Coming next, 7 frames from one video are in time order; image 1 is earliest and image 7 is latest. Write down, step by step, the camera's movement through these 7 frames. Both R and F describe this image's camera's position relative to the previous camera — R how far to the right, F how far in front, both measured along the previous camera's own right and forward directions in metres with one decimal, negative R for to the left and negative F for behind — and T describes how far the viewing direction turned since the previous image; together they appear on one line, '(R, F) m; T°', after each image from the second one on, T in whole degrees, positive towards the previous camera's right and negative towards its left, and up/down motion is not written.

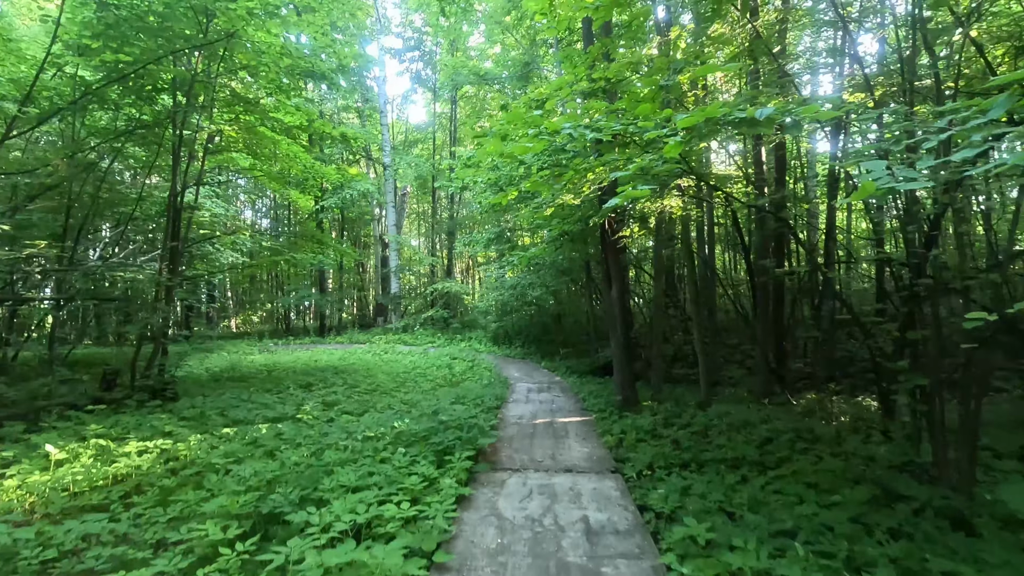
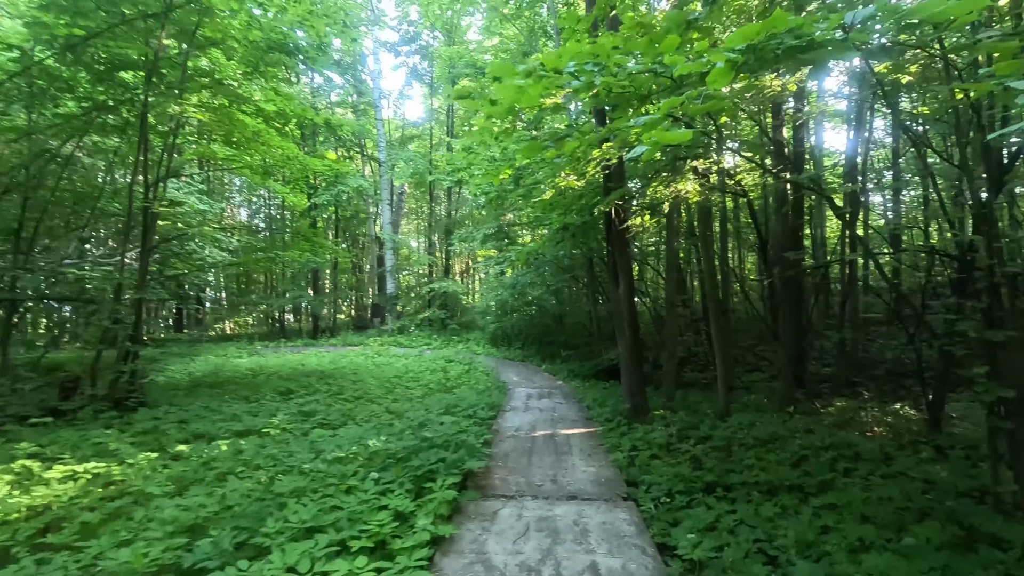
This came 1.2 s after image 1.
(+0.1, +0.8) m; 0°
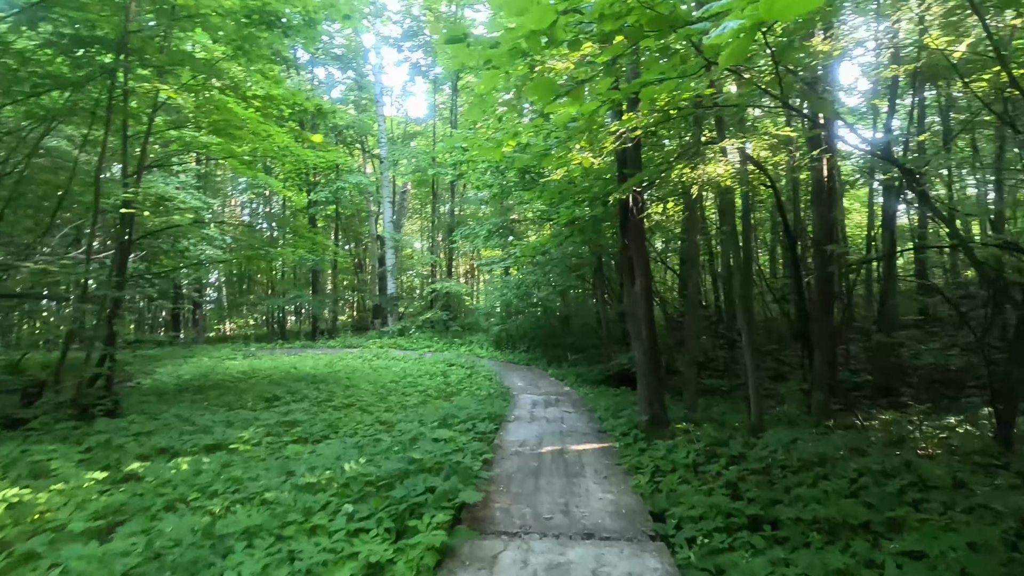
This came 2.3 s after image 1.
(0.0, +0.7) m; 0°
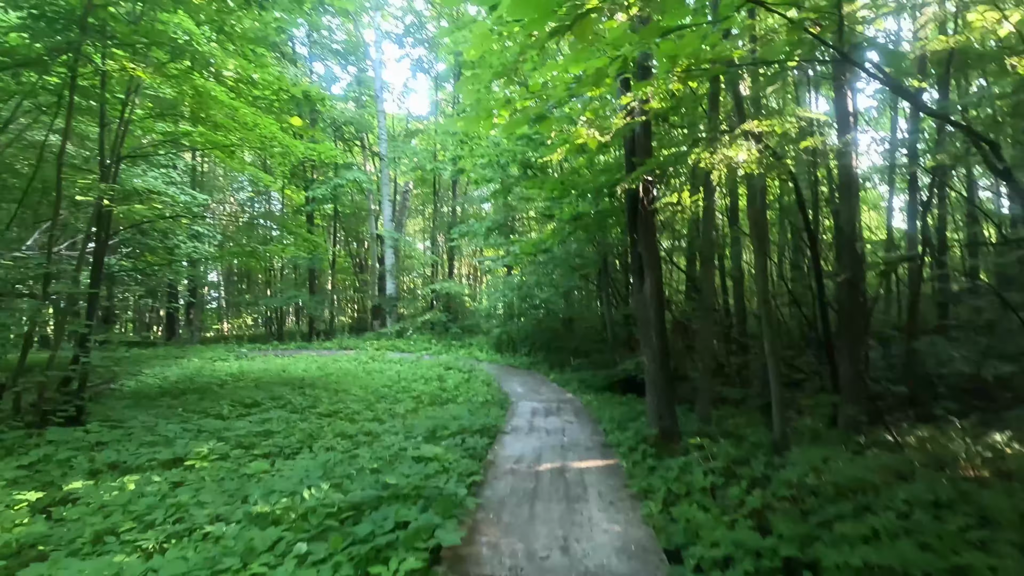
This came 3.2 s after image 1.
(+0.1, +0.6) m; 0°
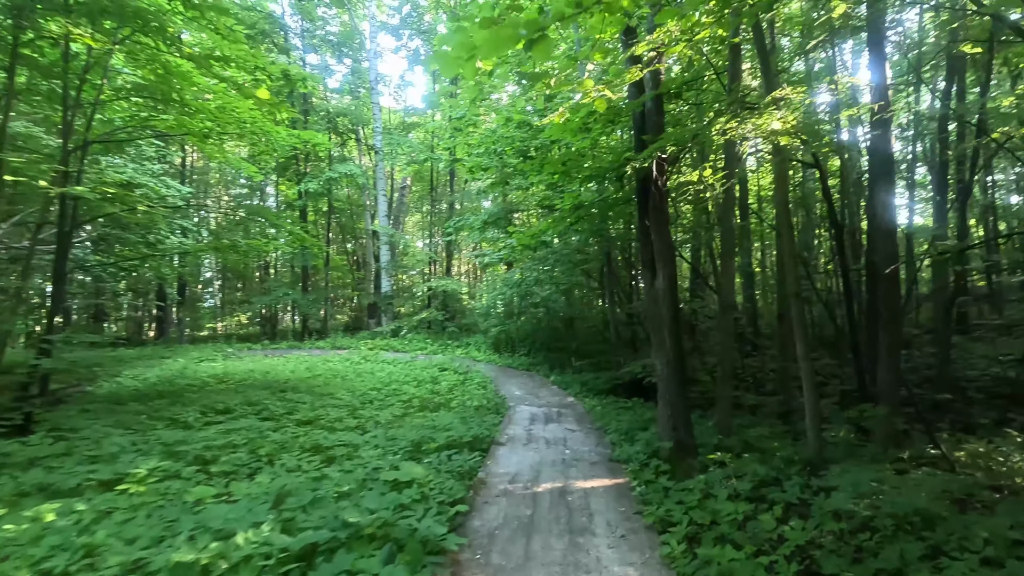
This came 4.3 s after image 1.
(0.0, +0.7) m; 0°
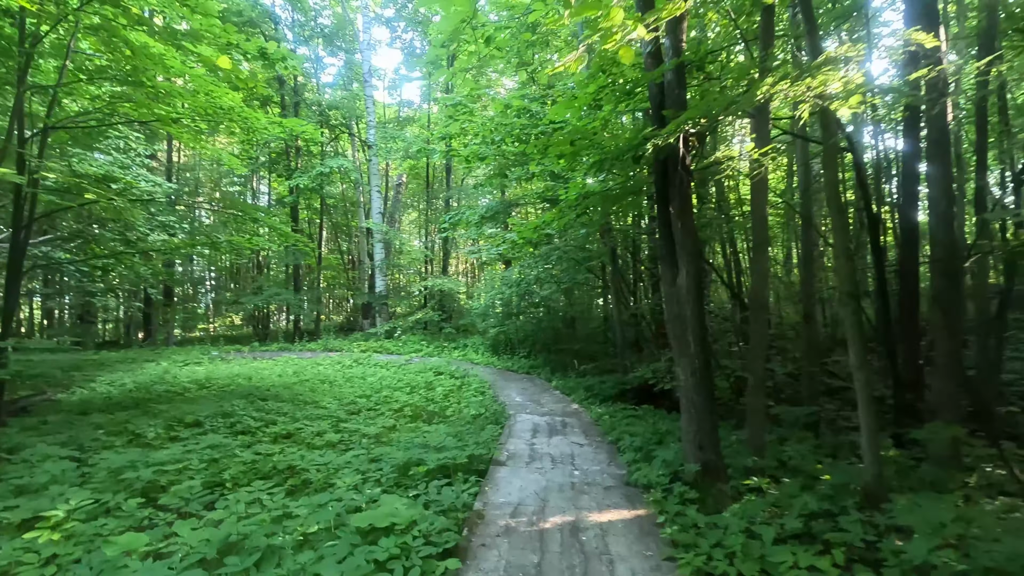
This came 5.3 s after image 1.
(0.0, +0.7) m; 0°
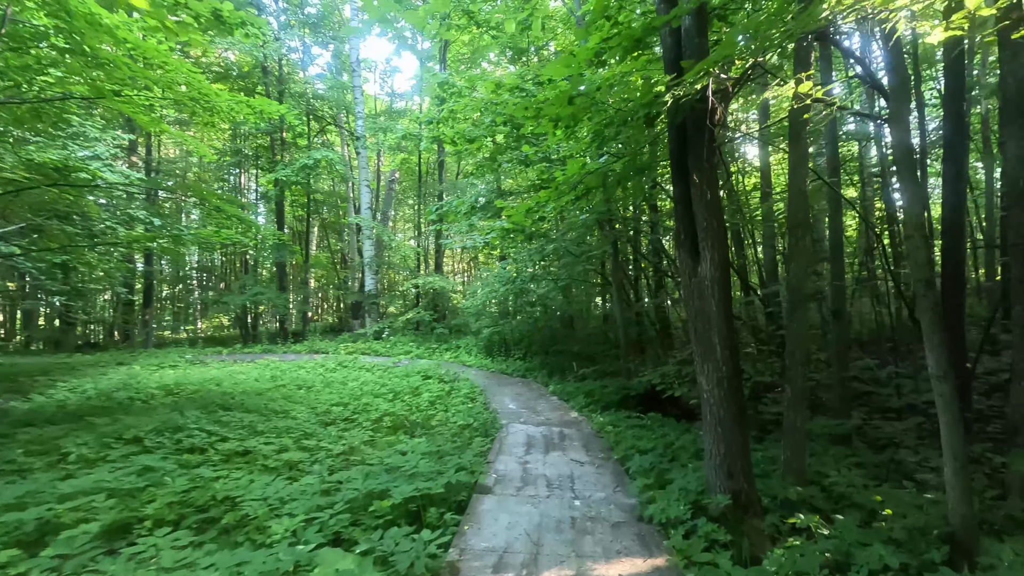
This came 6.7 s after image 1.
(+0.1, +0.9) m; 0°
